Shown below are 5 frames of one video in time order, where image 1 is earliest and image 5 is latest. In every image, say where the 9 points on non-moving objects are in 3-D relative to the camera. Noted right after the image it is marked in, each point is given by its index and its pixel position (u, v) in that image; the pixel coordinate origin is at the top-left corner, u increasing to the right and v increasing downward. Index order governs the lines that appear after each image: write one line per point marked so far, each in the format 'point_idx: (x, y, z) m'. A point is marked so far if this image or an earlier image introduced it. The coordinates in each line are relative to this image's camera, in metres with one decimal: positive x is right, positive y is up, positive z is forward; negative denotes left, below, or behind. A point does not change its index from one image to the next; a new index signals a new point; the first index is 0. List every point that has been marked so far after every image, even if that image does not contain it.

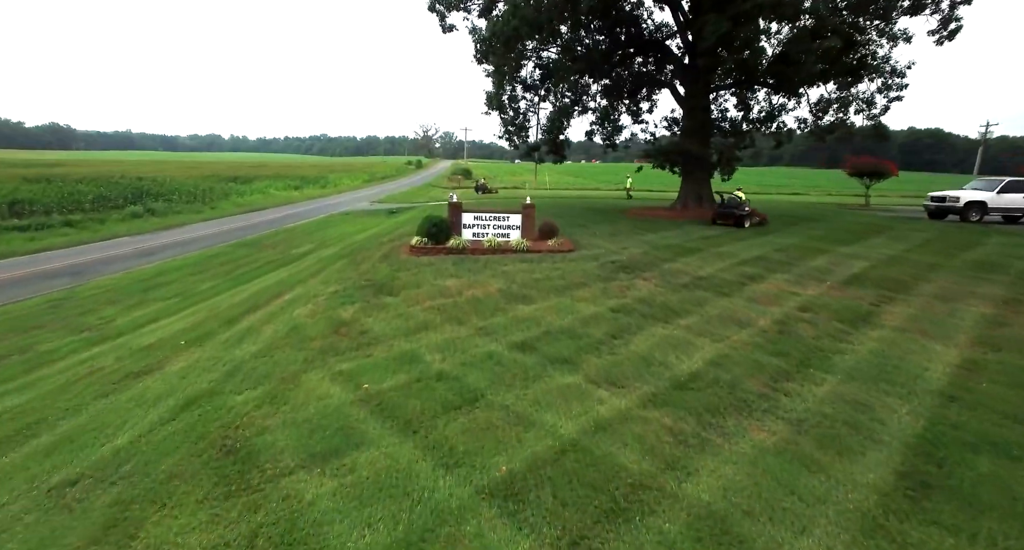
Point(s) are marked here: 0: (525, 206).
0: (+0.3, +1.7, +13.1) m
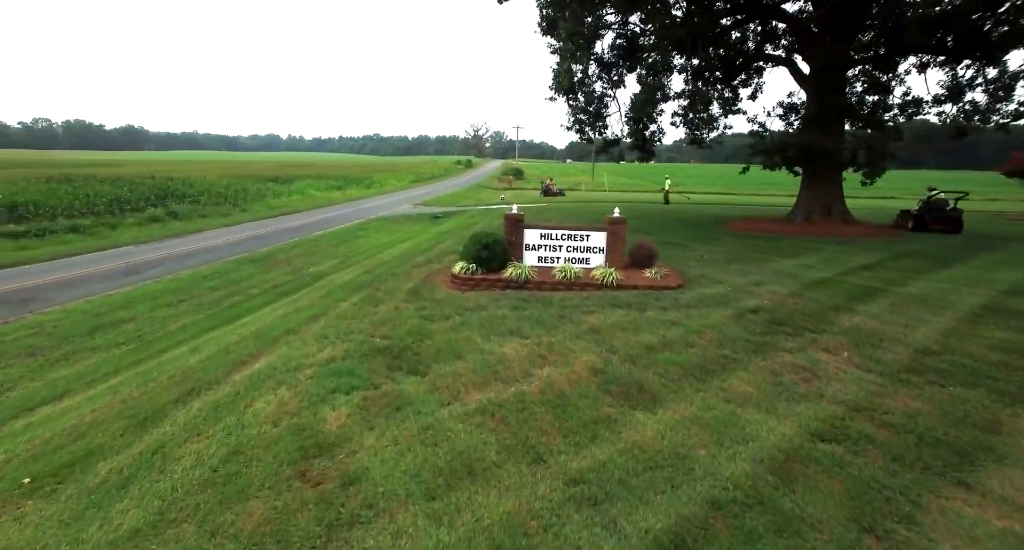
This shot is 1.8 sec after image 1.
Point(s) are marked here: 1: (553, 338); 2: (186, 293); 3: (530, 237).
0: (+1.8, +1.0, +9.3) m
1: (+0.5, -0.8, +6.4) m
2: (-6.8, -0.4, +10.5) m
3: (+0.3, +0.7, +9.2) m
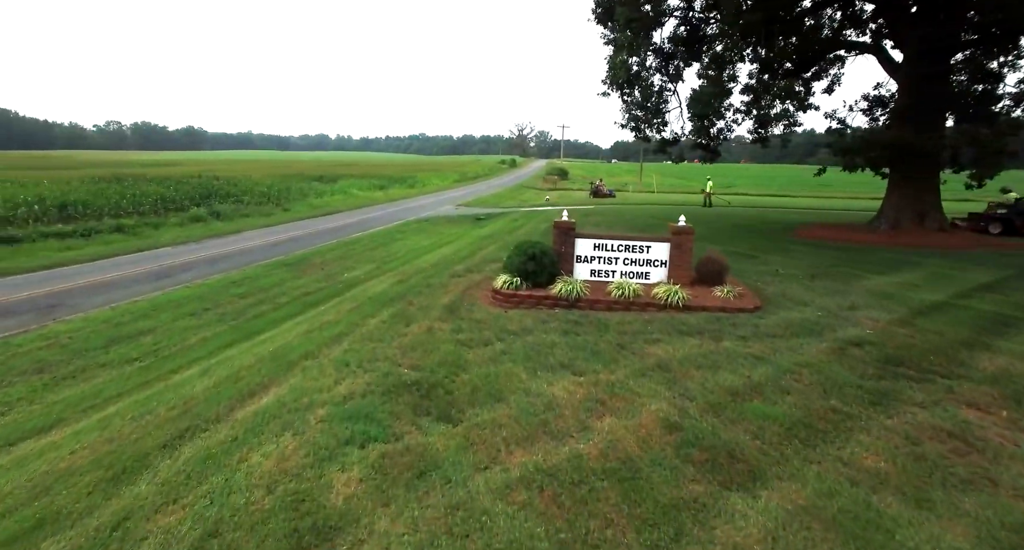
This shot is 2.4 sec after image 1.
0: (+2.6, +0.7, +8.1) m
1: (+1.1, -1.0, +5.3) m
2: (-5.9, -0.5, +10.0) m
3: (+1.1, +0.4, +8.1) m
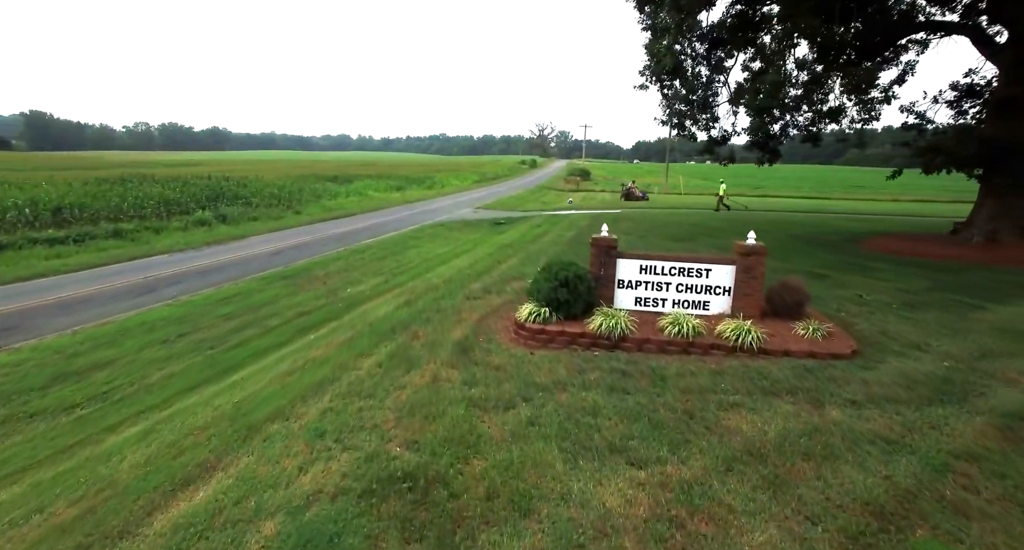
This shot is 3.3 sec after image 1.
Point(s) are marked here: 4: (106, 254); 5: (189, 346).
0: (+2.9, +0.3, +6.4) m
1: (+1.3, -1.4, +3.7) m
2: (-5.5, -0.8, +8.7) m
3: (+1.5, +0.1, +6.5) m
4: (-11.6, +0.6, +14.6) m
5: (-5.0, -1.0, +7.8) m
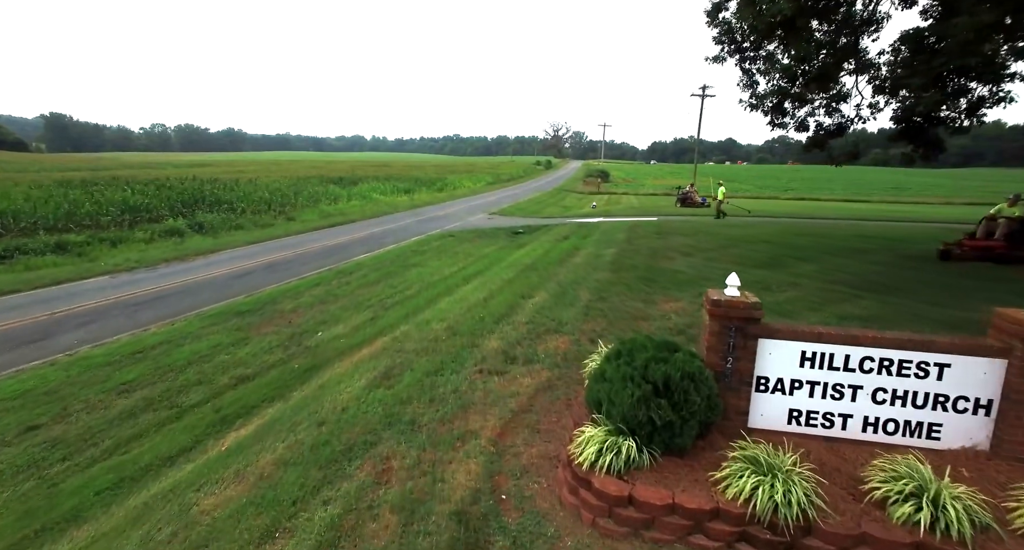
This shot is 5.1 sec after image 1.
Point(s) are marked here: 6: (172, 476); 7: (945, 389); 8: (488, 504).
0: (+3.3, -0.4, +3.2) m
1: (+1.5, -2.1, +0.5) m
2: (-5.0, -1.5, +5.6) m
3: (+1.8, -0.6, +3.3) m
4: (-11.0, 0.0, +11.7) m
5: (-4.6, -1.7, +4.8) m
6: (-2.9, -1.7, +4.3) m
7: (+2.9, -0.8, +3.2) m
8: (-0.2, -1.4, +3.4) m
